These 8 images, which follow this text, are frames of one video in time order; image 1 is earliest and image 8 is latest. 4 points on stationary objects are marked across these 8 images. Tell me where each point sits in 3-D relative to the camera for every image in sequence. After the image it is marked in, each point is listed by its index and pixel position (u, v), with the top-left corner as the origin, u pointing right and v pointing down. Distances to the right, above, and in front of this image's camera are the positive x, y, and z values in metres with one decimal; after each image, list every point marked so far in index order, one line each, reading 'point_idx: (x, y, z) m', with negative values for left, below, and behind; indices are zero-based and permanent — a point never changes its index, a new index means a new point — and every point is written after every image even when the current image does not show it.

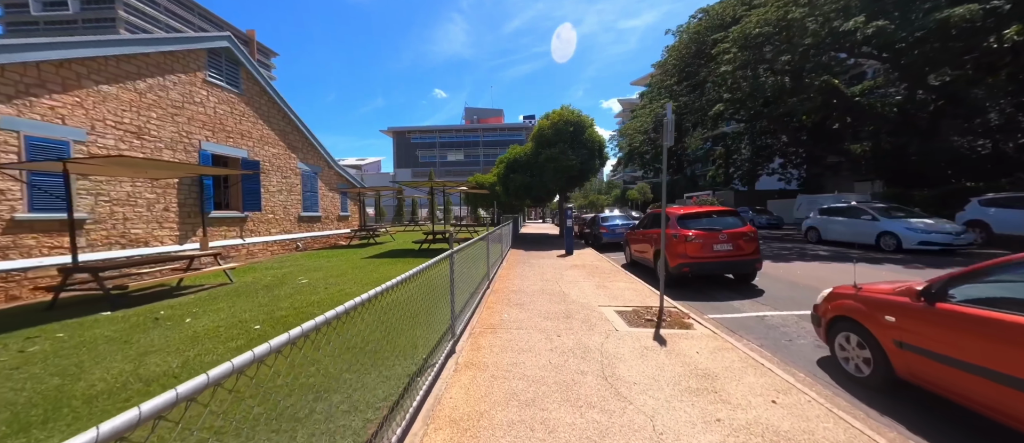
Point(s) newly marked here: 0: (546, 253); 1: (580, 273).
0: (+1.4, -1.3, +13.2) m
1: (+1.9, -1.5, +9.0) m
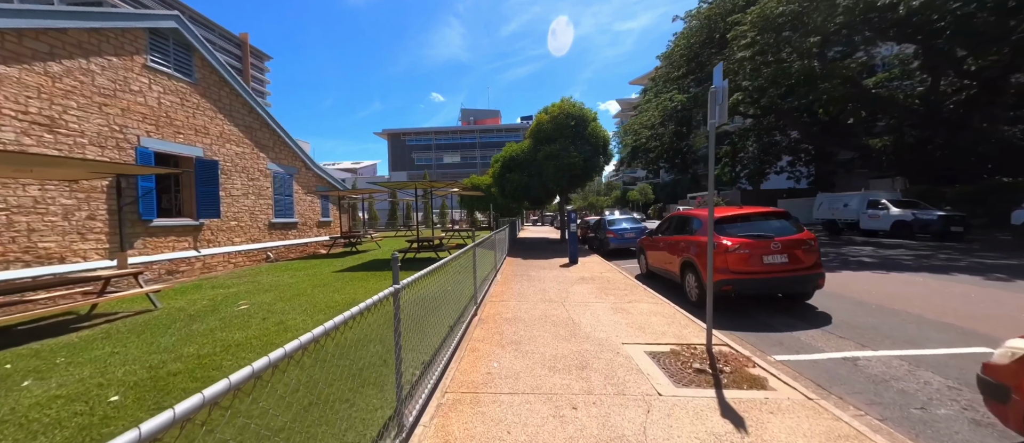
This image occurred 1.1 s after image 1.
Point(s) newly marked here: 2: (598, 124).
0: (+1.3, -1.5, +11.6) m
1: (+1.8, -1.6, +7.4) m
2: (+4.3, +4.9, +16.0) m
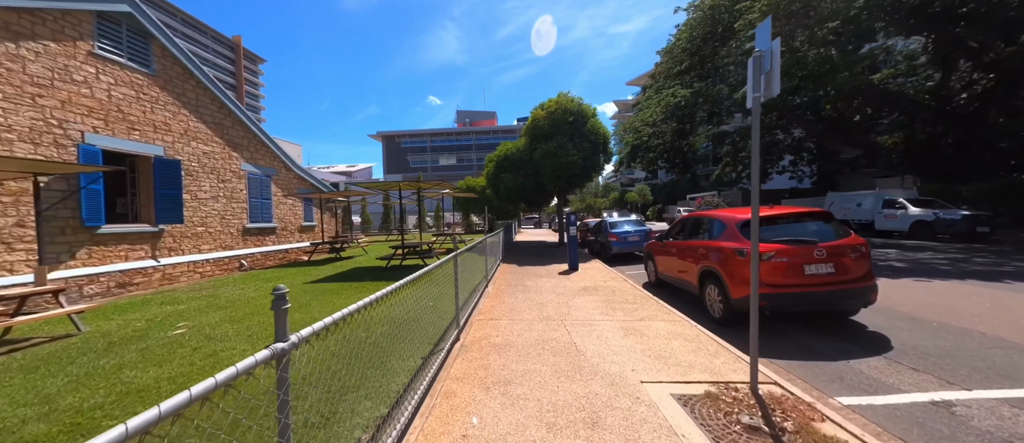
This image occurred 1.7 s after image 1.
0: (+1.1, -1.6, +10.7) m
1: (+1.7, -1.7, +6.5) m
2: (+4.0, +4.8, +15.1) m
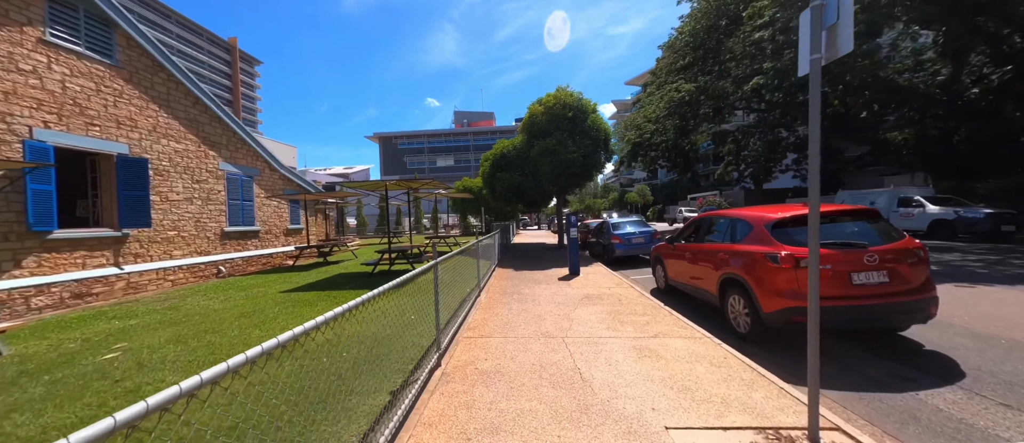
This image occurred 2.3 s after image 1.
0: (+1.0, -1.7, +9.9) m
1: (+1.6, -1.7, +5.7) m
2: (+3.9, +4.7, +14.4) m
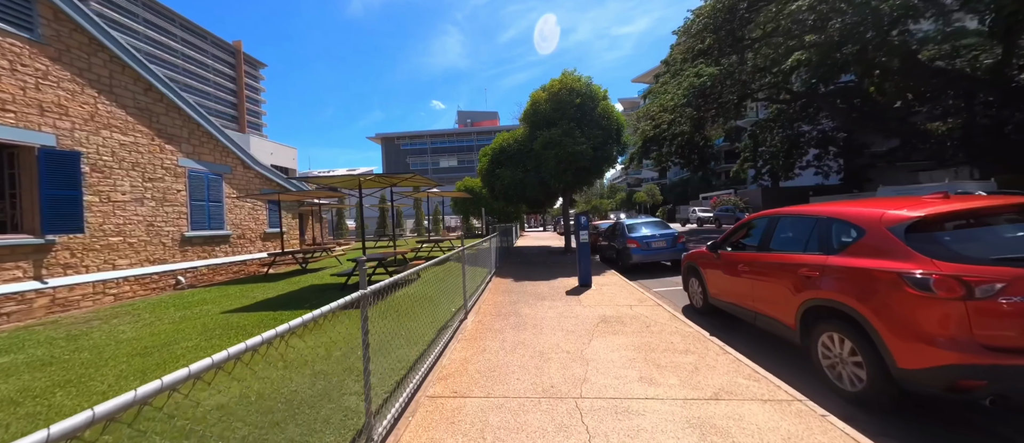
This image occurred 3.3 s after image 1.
0: (+0.9, -1.7, +8.3) m
1: (+1.5, -1.7, +4.1) m
2: (+3.9, +4.7, +12.7) m
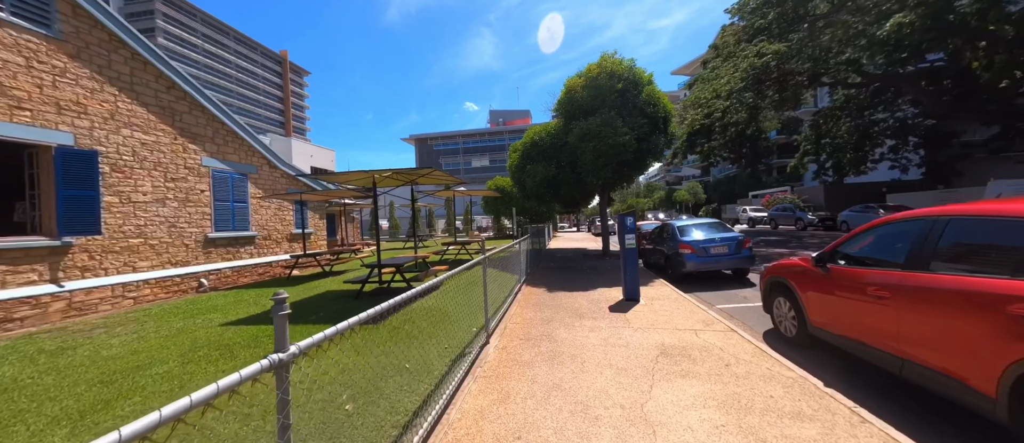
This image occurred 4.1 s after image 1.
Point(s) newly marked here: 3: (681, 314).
0: (+1.6, -1.7, +7.0) m
1: (+1.8, -1.8, +2.8) m
2: (+5.0, +4.6, +11.2) m
3: (+3.2, -1.7, +6.1) m
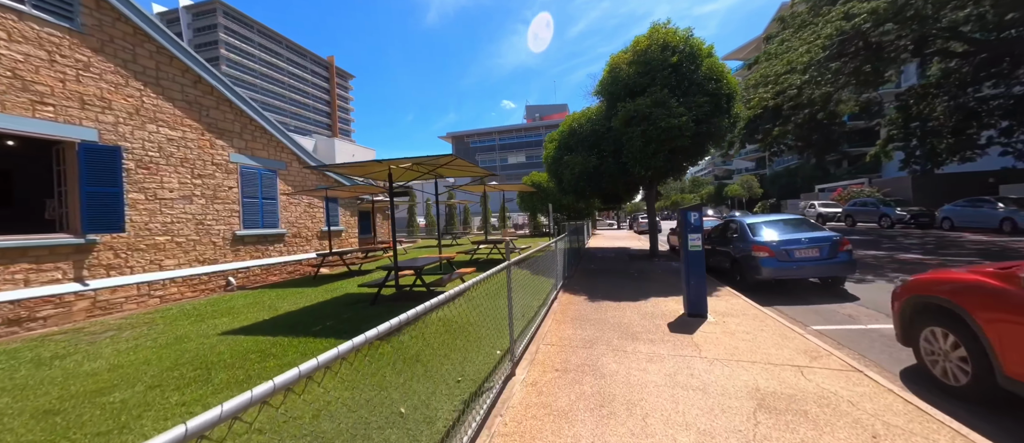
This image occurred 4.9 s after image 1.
0: (+2.2, -1.7, +5.7) m
1: (+1.9, -1.8, +1.5) m
2: (+6.0, +4.7, +9.4) m
3: (+3.7, -1.7, +4.6) m
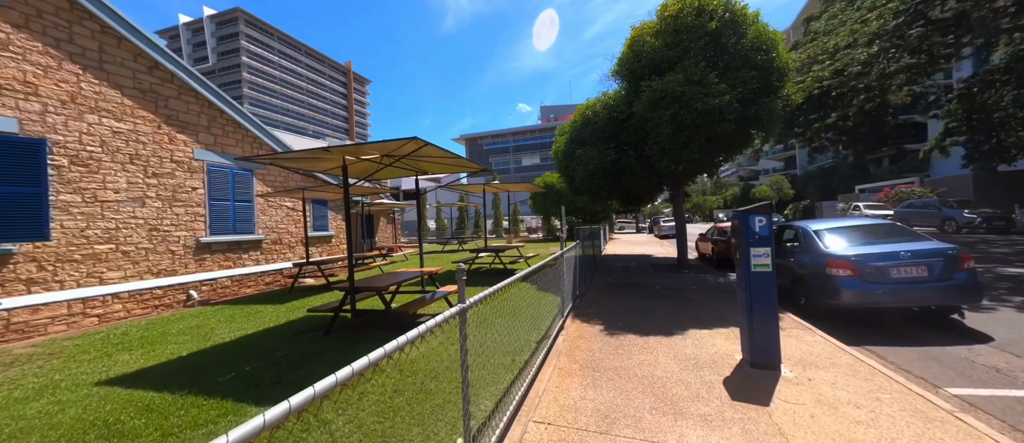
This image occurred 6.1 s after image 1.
0: (+2.0, -1.8, +4.0) m
1: (+1.5, -1.8, -0.2) m
2: (+6.0, +4.6, +7.6) m
3: (+3.5, -1.8, +2.9) m
